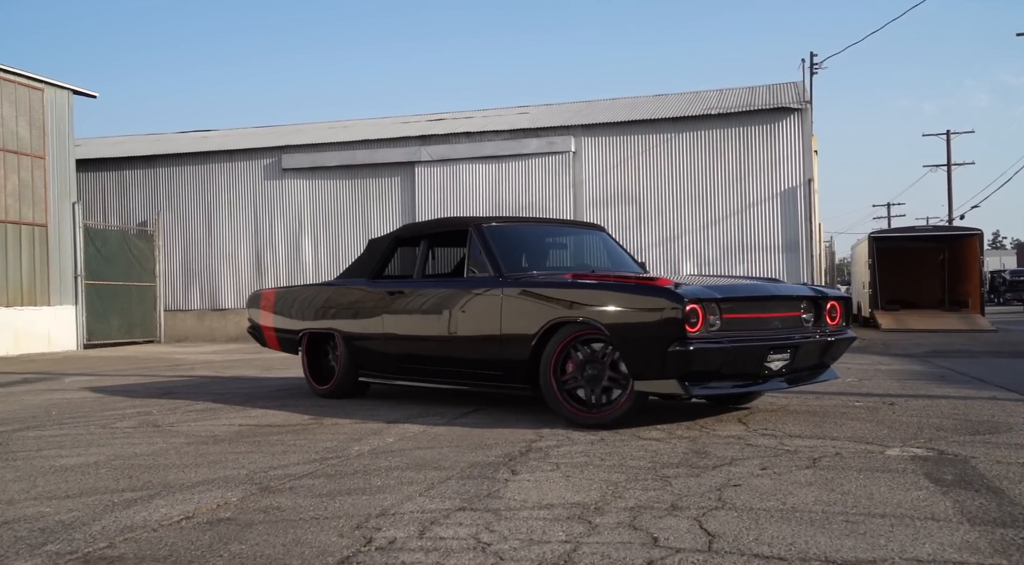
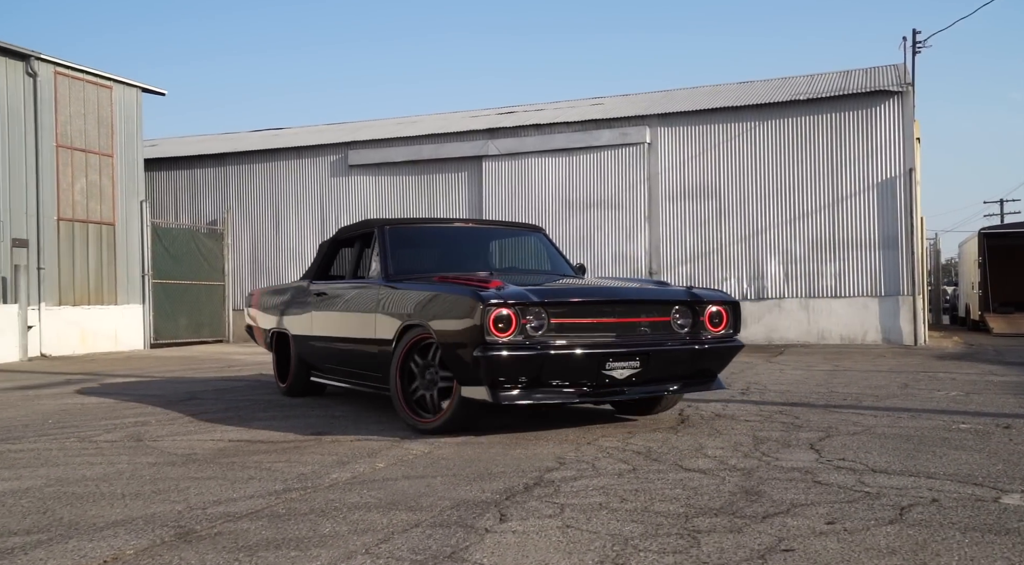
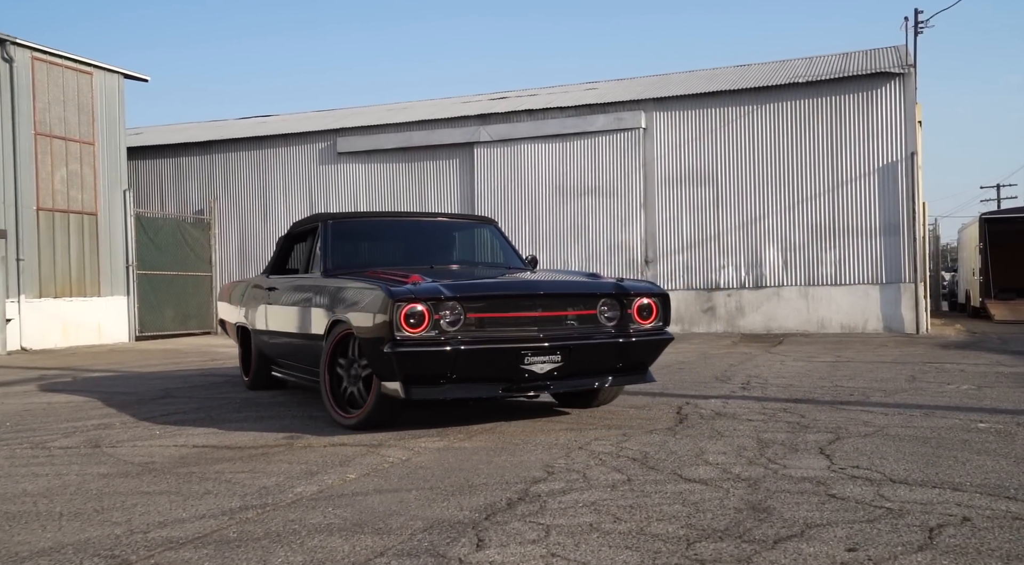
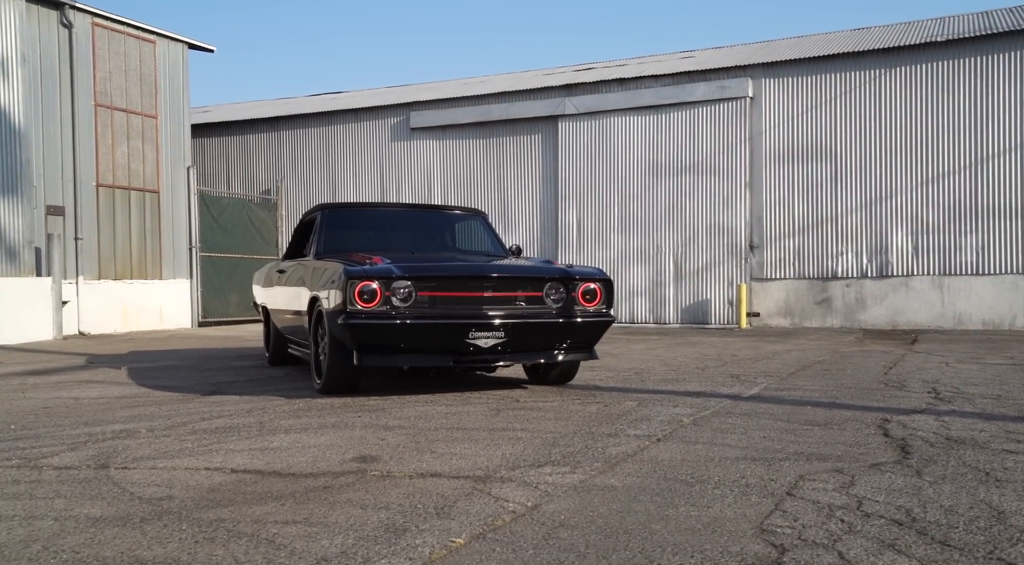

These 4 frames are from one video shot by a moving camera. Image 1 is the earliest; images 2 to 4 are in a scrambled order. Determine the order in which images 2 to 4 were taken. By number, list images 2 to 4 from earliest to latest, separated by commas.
2, 3, 4
